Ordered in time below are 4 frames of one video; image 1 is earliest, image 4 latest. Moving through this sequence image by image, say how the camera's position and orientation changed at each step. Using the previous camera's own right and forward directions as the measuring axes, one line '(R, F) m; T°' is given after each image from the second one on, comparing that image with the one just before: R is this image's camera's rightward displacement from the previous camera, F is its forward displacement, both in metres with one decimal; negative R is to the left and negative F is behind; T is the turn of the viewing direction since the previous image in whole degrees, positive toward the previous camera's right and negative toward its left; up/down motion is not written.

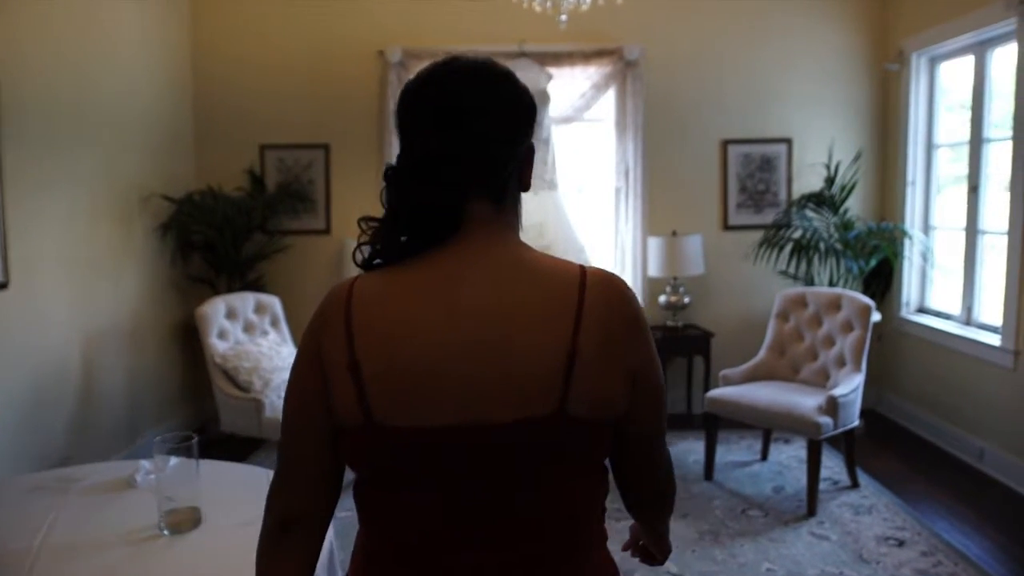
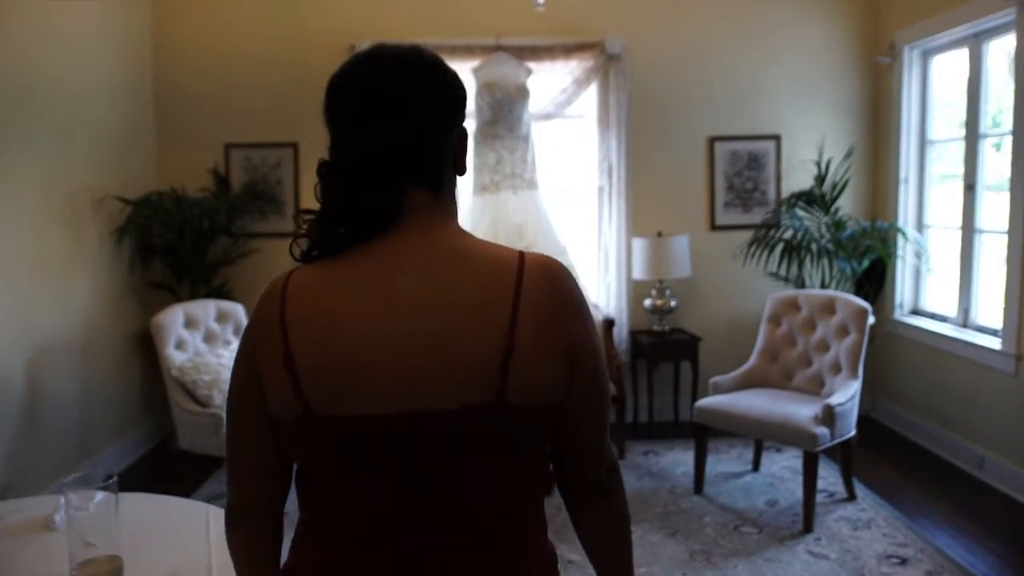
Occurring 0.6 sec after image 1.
(0.0, +0.2) m; +1°
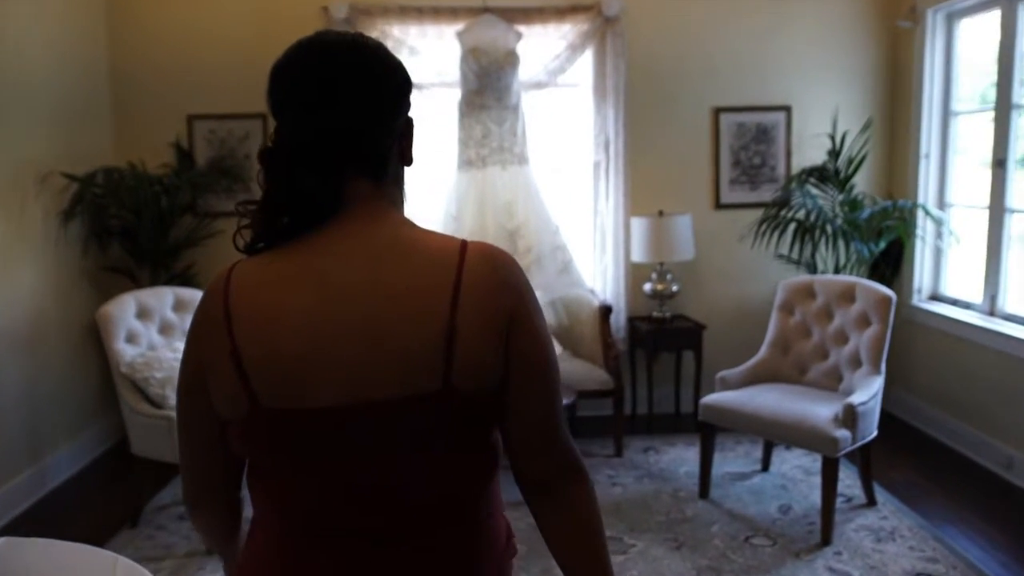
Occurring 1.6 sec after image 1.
(0.0, +0.4) m; +1°
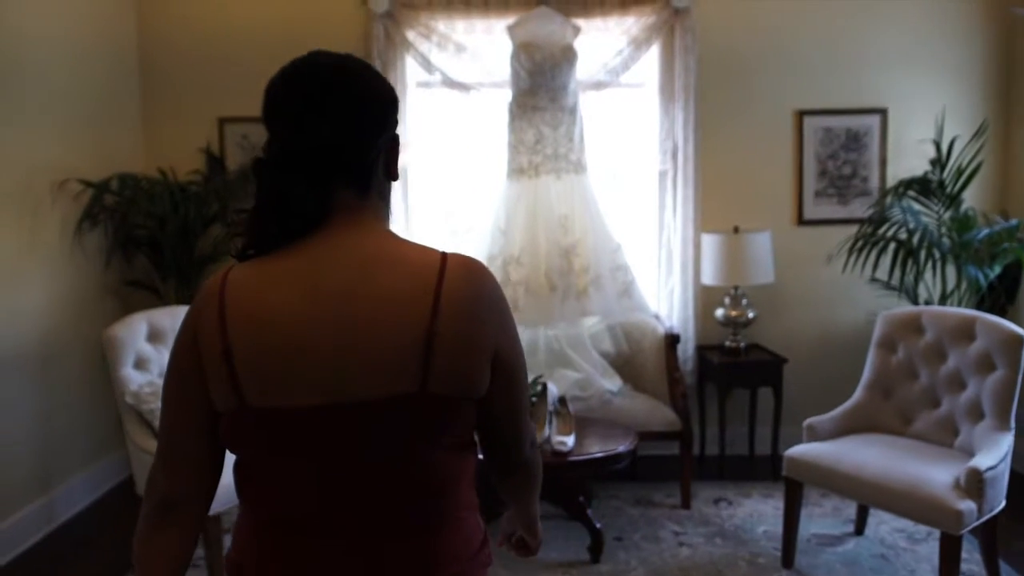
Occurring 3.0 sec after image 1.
(0.0, +0.4) m; -4°
